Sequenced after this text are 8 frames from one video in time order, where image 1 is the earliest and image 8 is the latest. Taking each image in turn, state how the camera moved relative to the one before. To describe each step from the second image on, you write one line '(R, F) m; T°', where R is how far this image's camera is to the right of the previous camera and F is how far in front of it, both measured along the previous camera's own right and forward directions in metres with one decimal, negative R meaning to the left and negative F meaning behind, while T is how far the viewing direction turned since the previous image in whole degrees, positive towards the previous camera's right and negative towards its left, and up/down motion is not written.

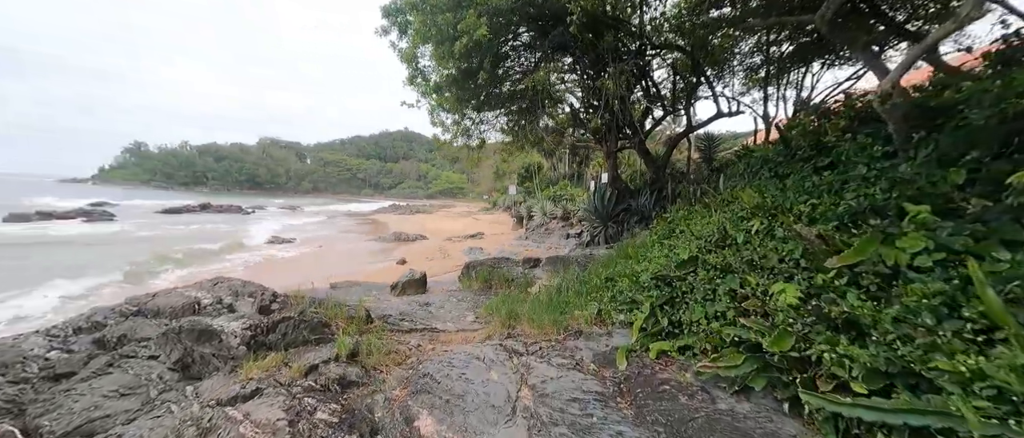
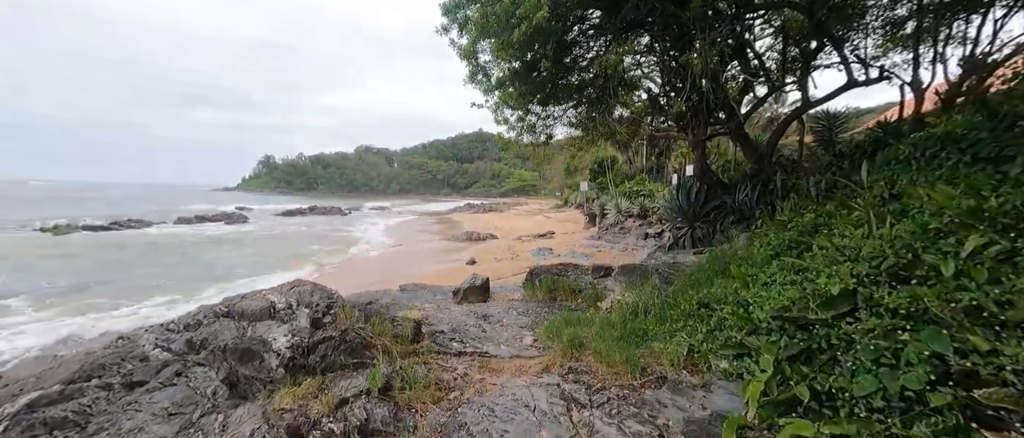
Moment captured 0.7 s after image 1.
(+0.1, +0.5) m; -12°
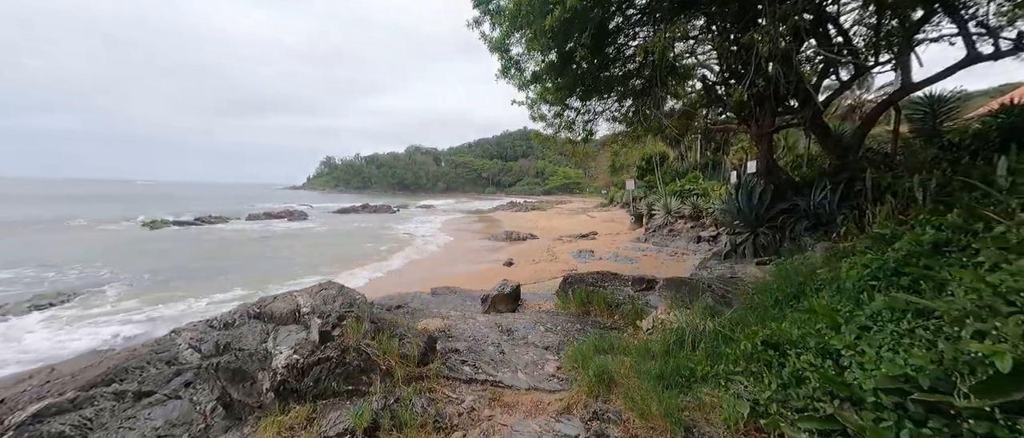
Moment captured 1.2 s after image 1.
(+0.2, +0.4) m; -7°
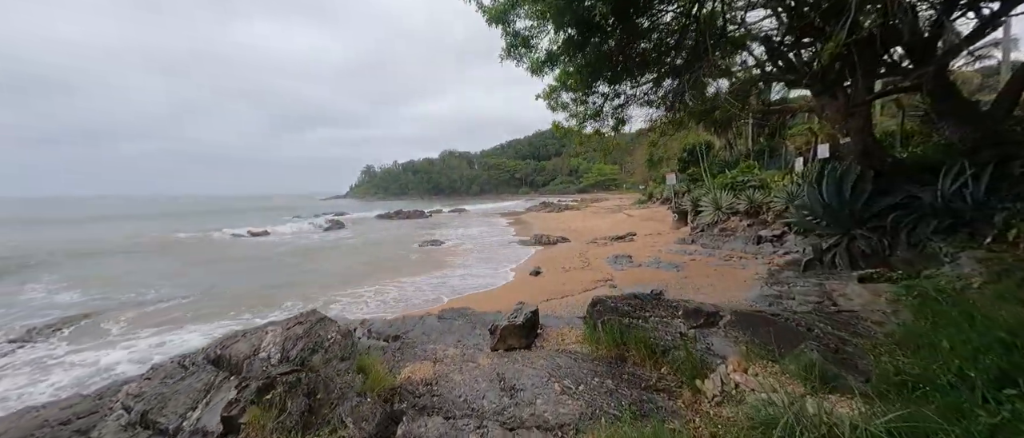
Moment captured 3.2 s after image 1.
(+0.3, +1.0) m; -6°
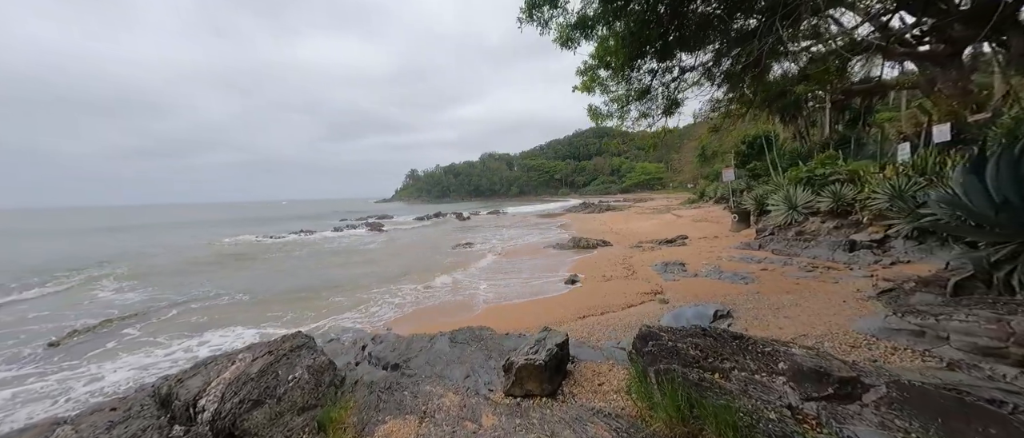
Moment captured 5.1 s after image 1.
(+0.2, +1.0) m; -7°
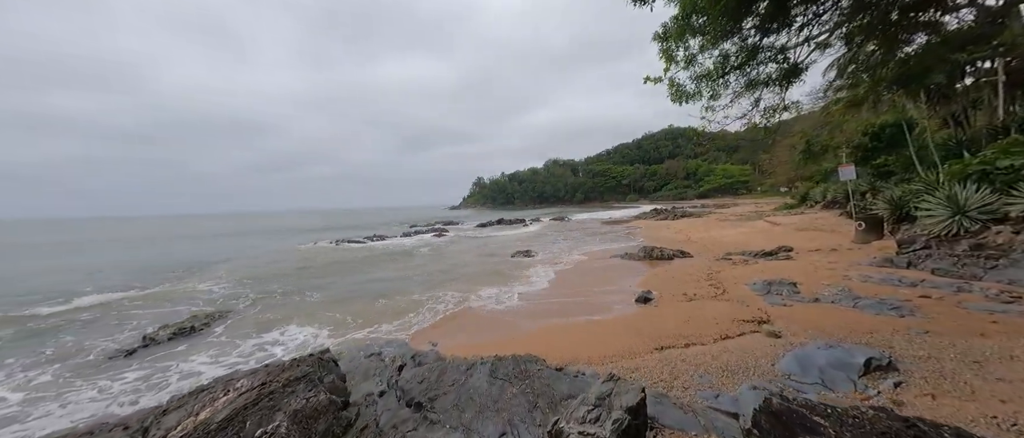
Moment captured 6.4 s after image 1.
(+0.1, +0.9) m; -11°
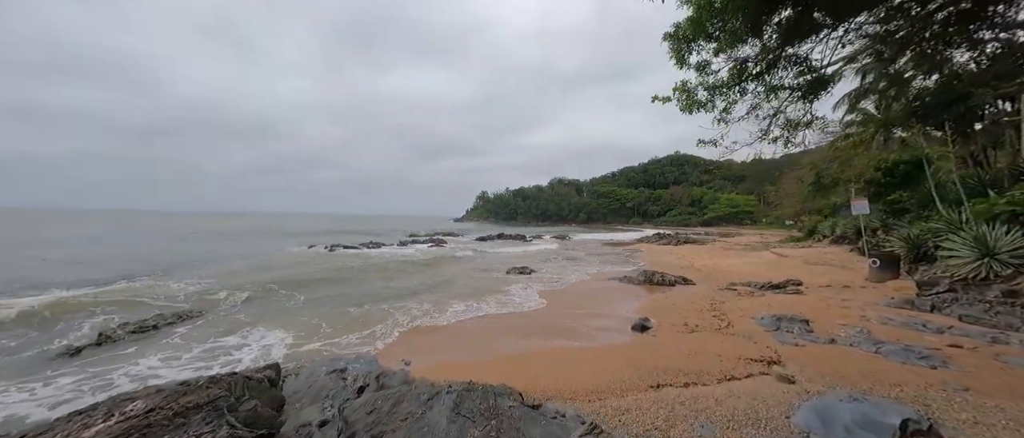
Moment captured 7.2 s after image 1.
(+0.2, +0.5) m; -1°
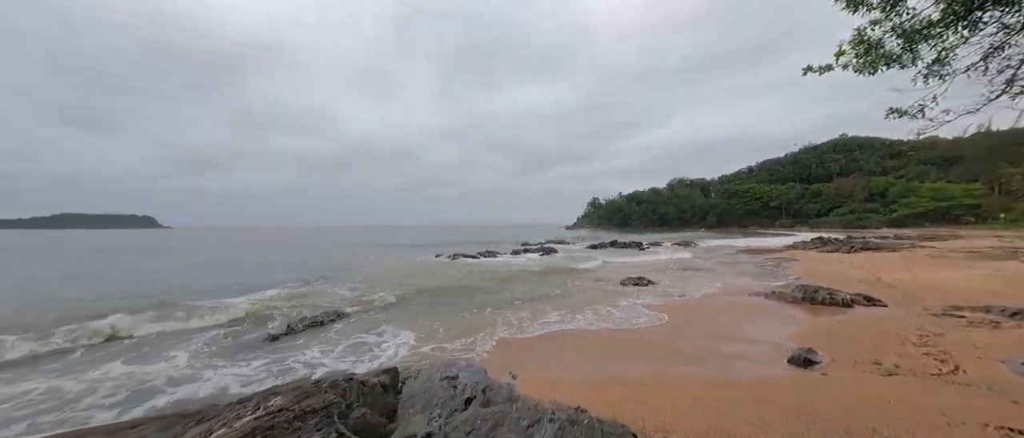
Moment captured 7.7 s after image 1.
(+0.1, +0.3) m; -19°
